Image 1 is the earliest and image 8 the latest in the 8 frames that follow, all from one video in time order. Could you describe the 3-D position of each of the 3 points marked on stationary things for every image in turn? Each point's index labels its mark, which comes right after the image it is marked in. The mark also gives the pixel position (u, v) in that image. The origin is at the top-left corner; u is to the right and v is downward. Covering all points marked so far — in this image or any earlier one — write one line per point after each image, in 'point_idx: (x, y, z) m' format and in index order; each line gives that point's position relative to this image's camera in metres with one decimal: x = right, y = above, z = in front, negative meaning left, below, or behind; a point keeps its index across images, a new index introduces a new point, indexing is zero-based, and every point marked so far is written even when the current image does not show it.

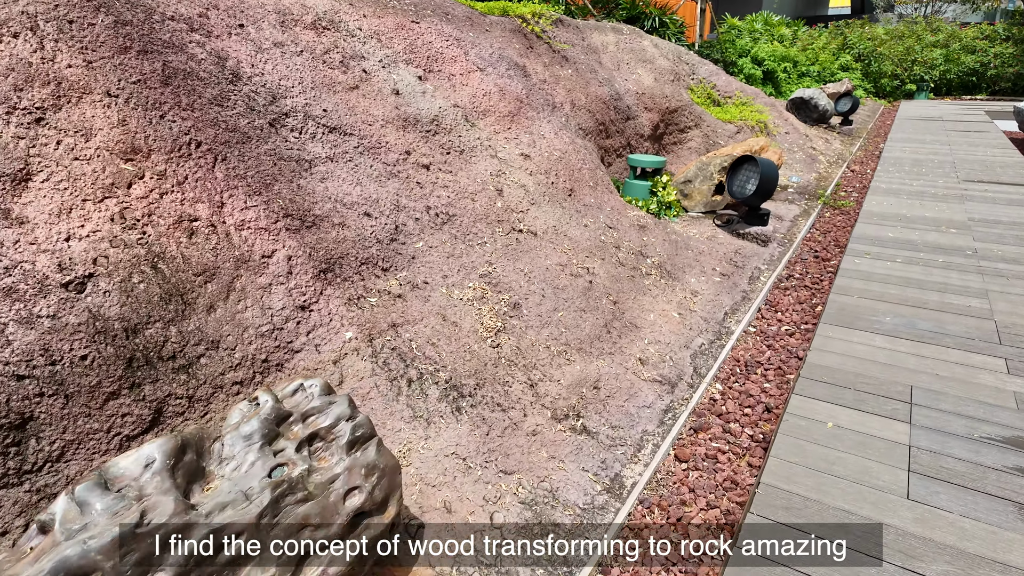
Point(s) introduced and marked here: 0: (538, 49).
0: (+0.3, +2.5, +6.3) m
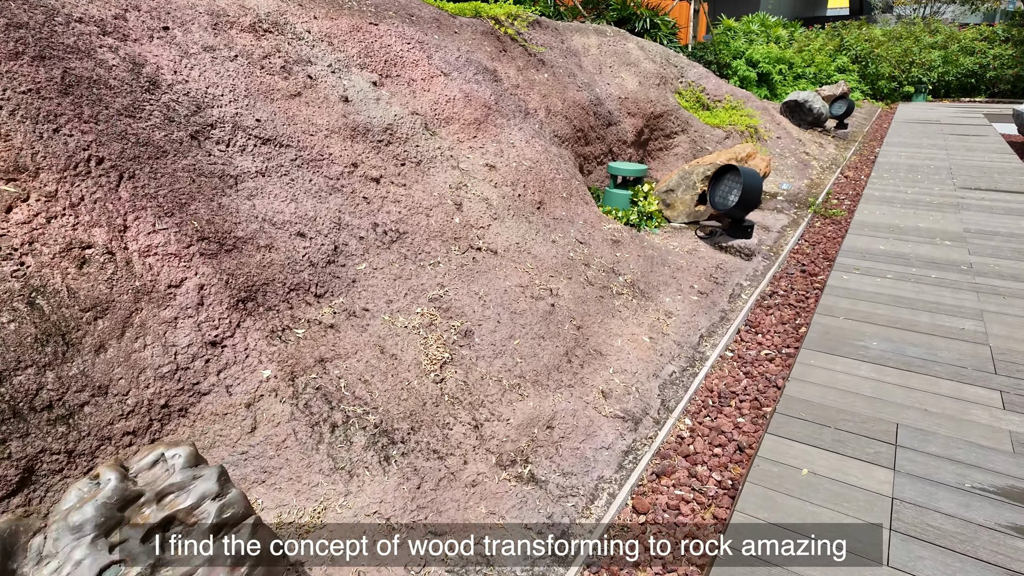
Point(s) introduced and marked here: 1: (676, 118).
0: (0.0, +2.4, +6.0) m
1: (+2.3, +2.3, +8.2) m
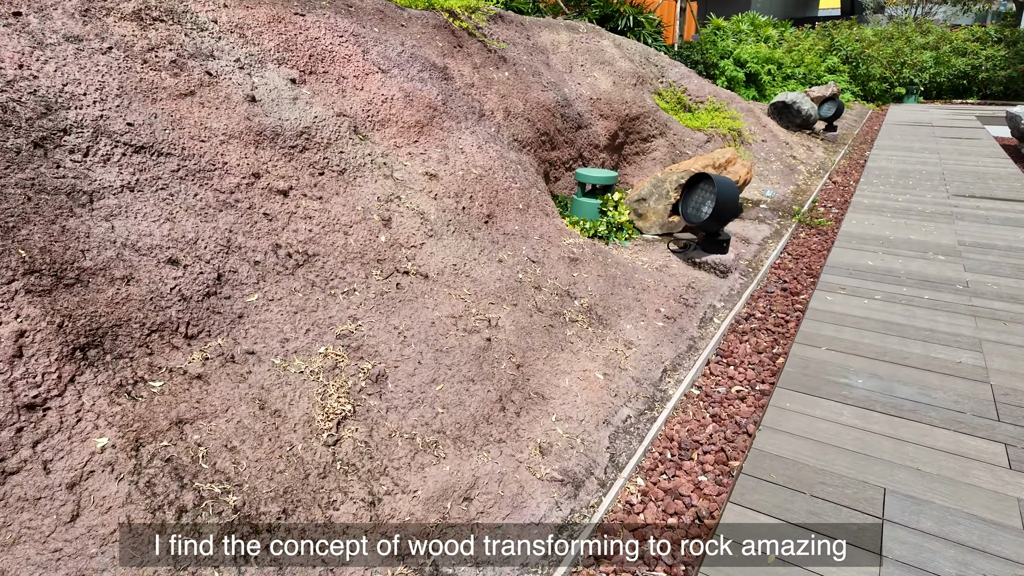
0: (-0.4, +2.2, +5.5) m
1: (+1.8, +2.2, +7.7) m
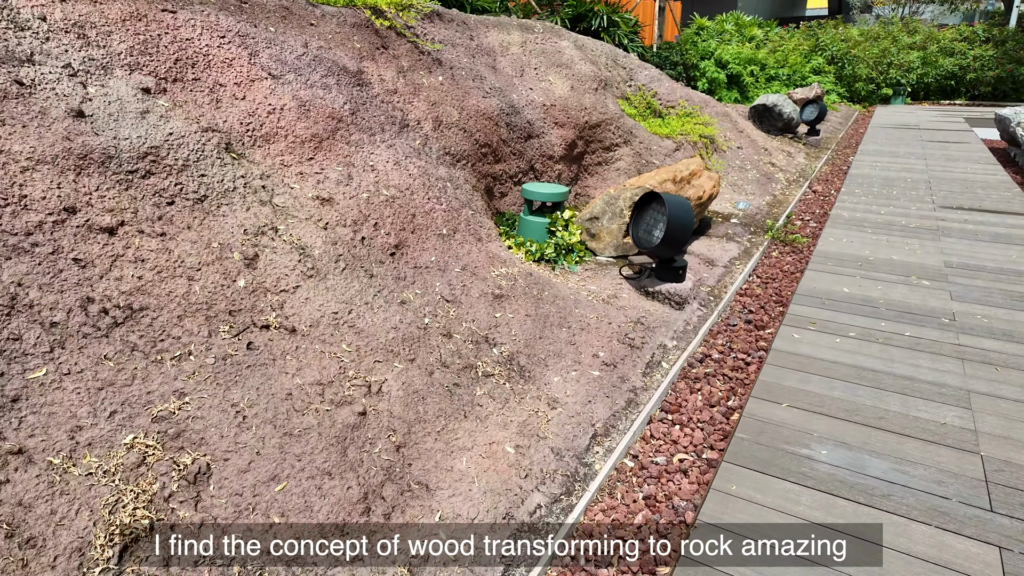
0: (-1.0, +2.0, +4.9) m
1: (+1.3, +1.9, +7.1) m
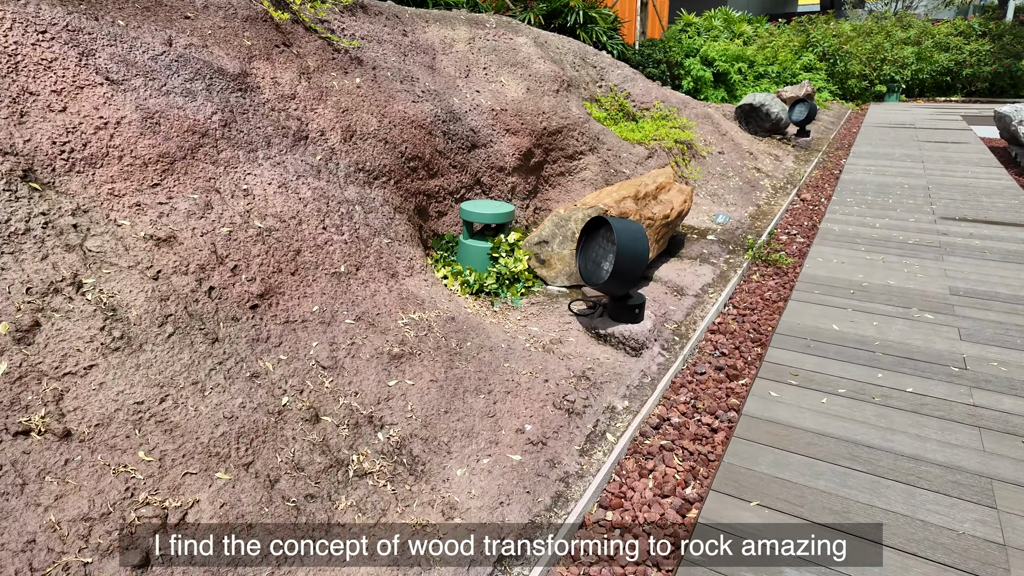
0: (-1.5, +1.7, +4.1) m
1: (+0.7, +1.7, +6.4) m
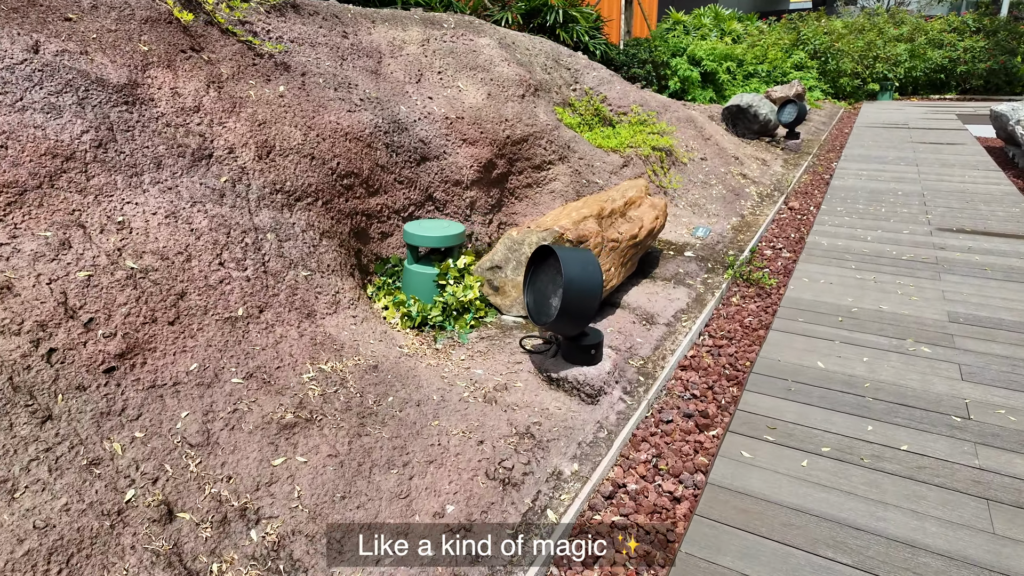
0: (-1.9, +1.4, +3.6) m
1: (+0.4, +1.4, +5.9) m
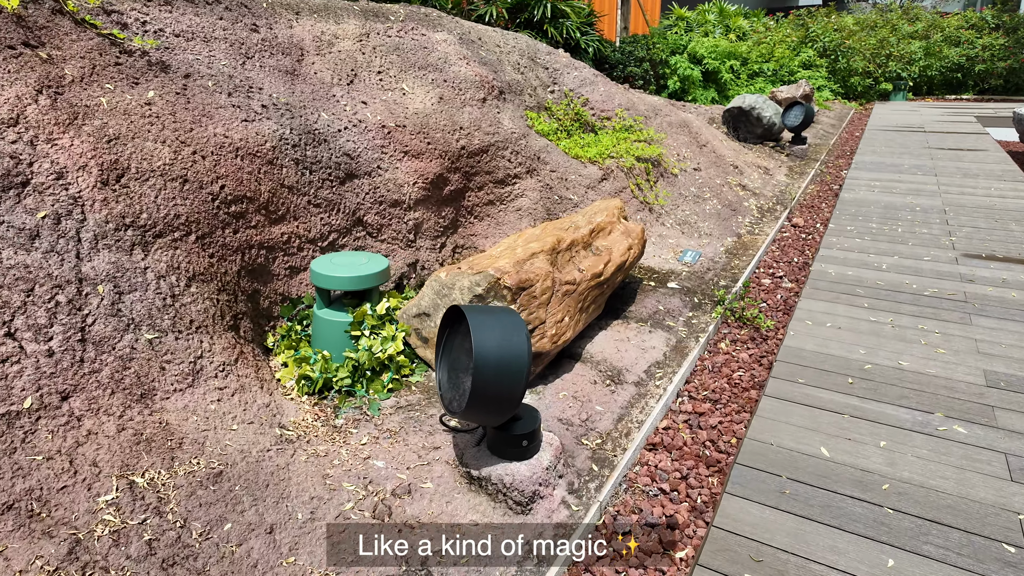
0: (-2.2, +1.2, +2.8) m
1: (0.0, +1.2, +5.1) m
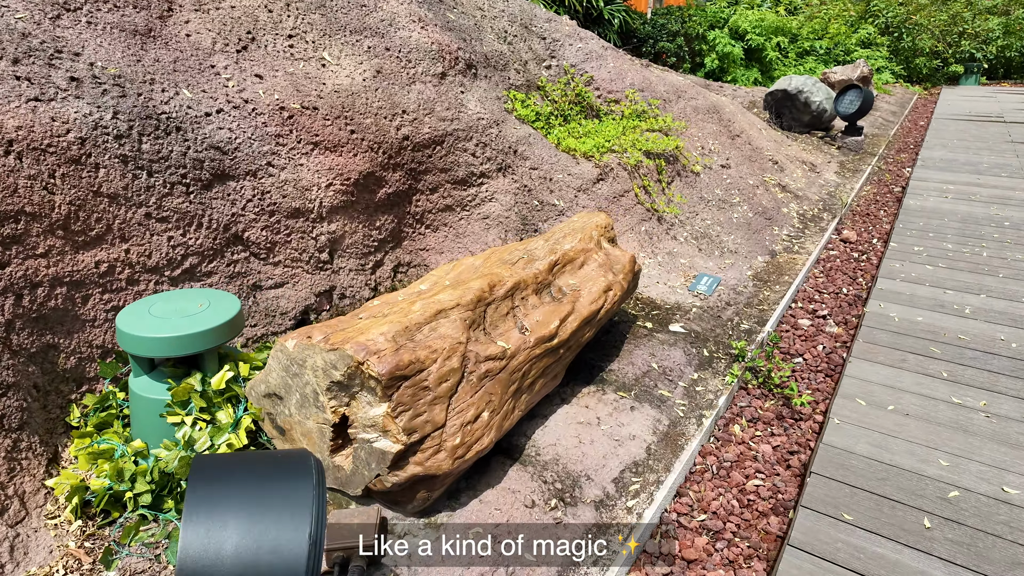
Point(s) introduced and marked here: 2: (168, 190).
0: (-2.6, +0.9, +1.8) m
1: (-0.2, +0.9, +4.0) m
2: (-1.5, +0.4, +2.6) m
